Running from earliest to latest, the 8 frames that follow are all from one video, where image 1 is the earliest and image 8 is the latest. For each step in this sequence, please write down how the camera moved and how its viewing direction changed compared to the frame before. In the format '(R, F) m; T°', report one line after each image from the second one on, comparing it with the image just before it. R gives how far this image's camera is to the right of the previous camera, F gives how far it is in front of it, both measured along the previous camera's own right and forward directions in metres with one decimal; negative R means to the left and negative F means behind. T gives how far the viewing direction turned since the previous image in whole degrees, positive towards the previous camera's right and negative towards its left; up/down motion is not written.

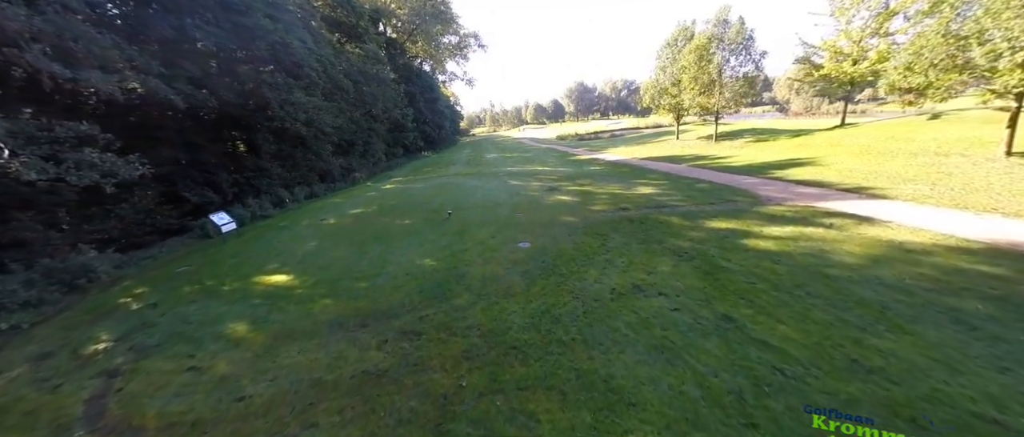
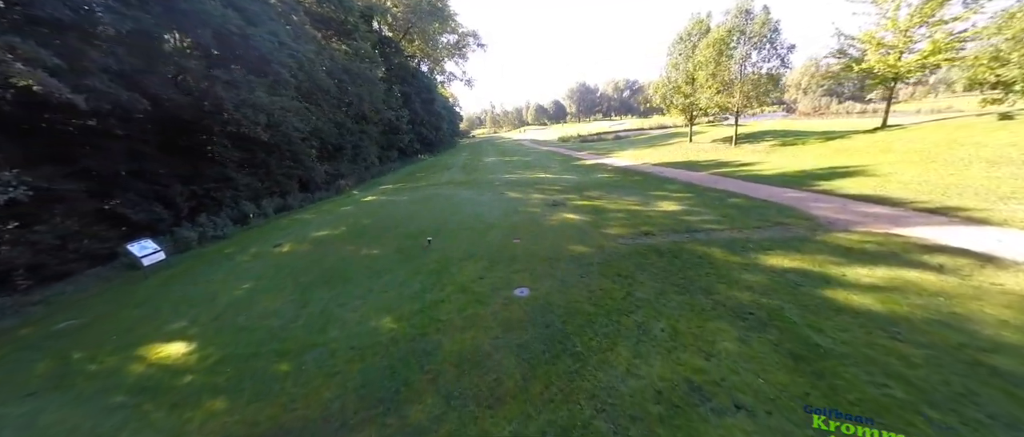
(+0.1, +1.3) m; 0°
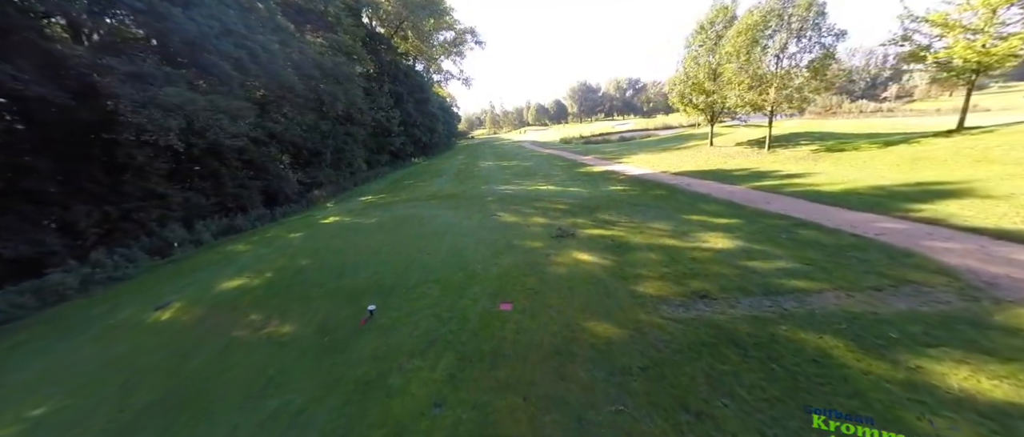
(+0.2, +1.8) m; 0°
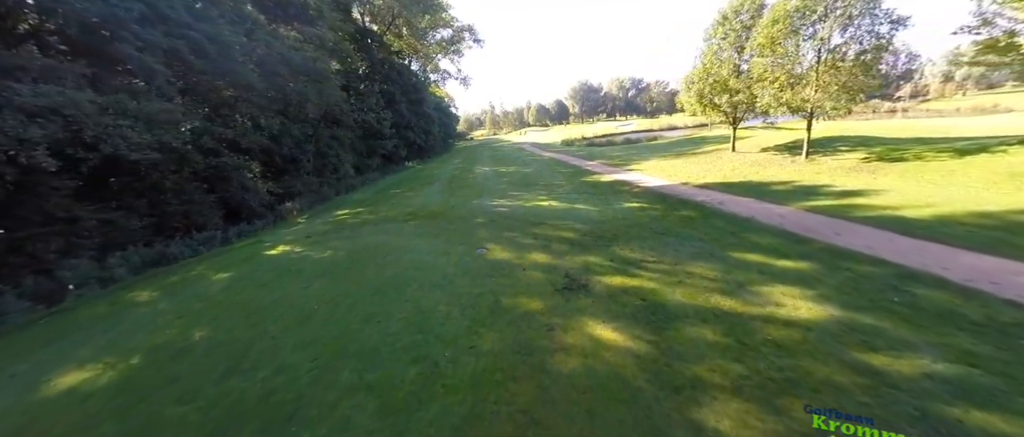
(+0.1, +1.6) m; 0°
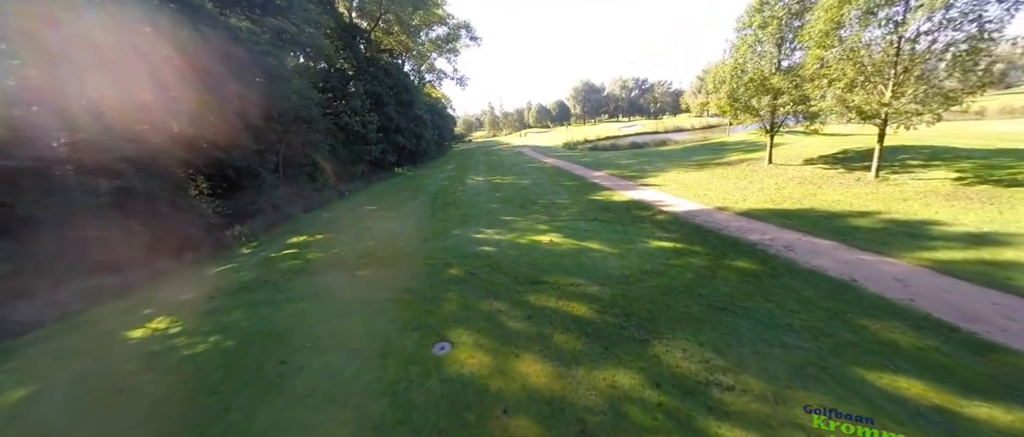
(+0.2, +2.0) m; 0°
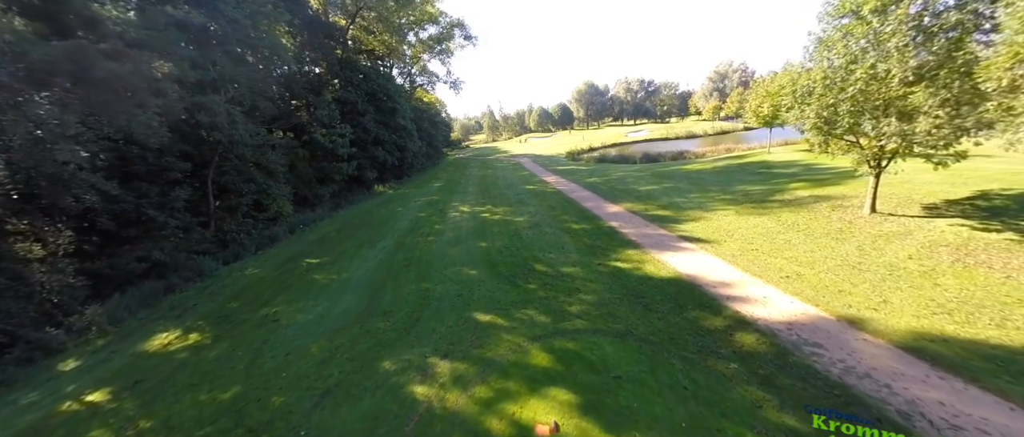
(+0.4, +3.3) m; 0°
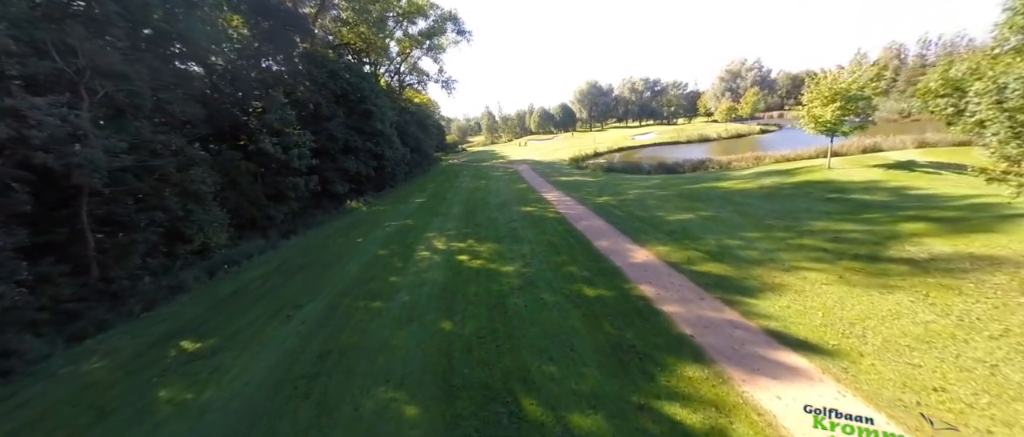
(+0.4, +3.3) m; 0°
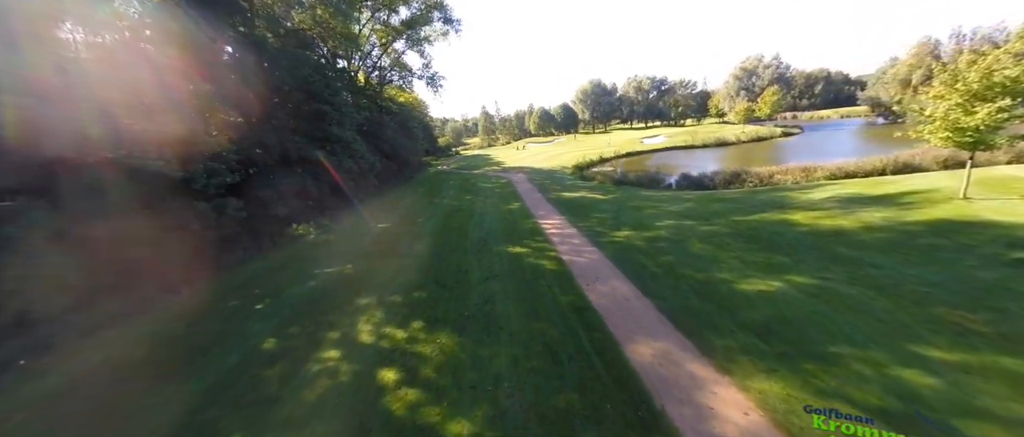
(+0.5, +4.1) m; 0°
